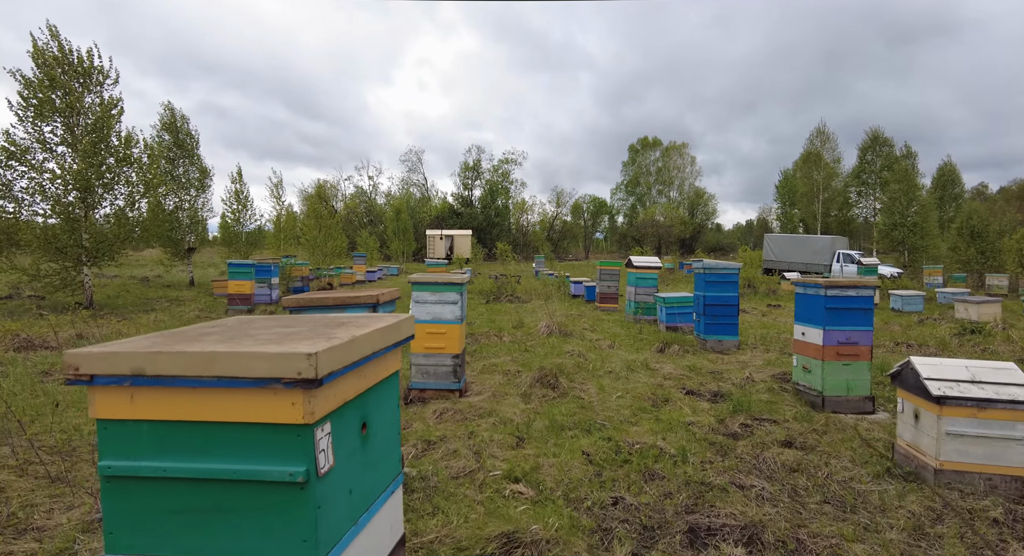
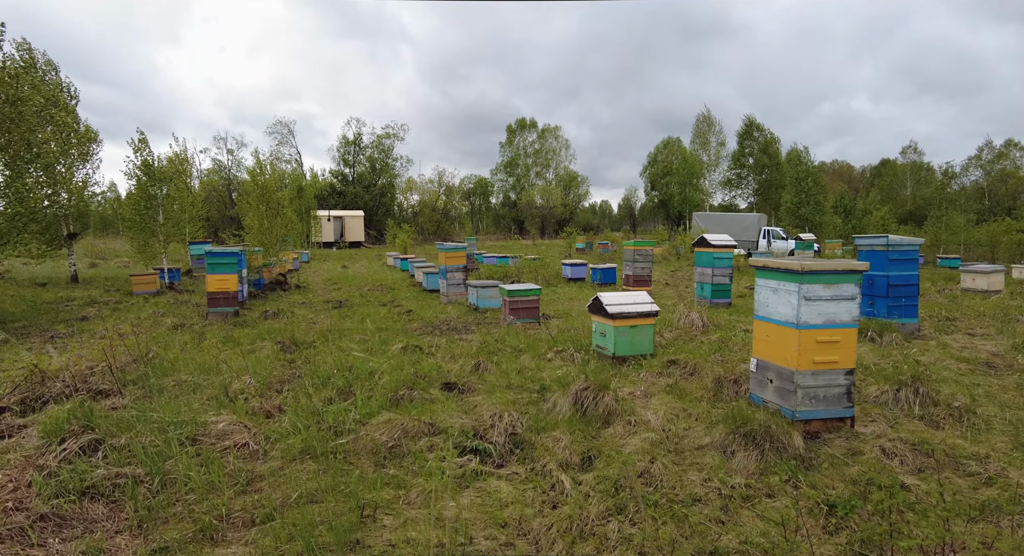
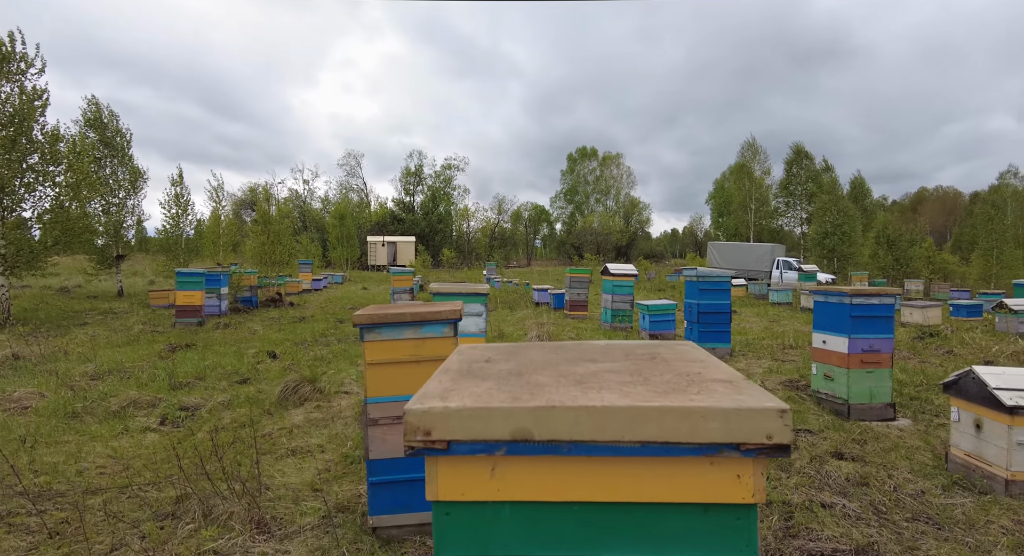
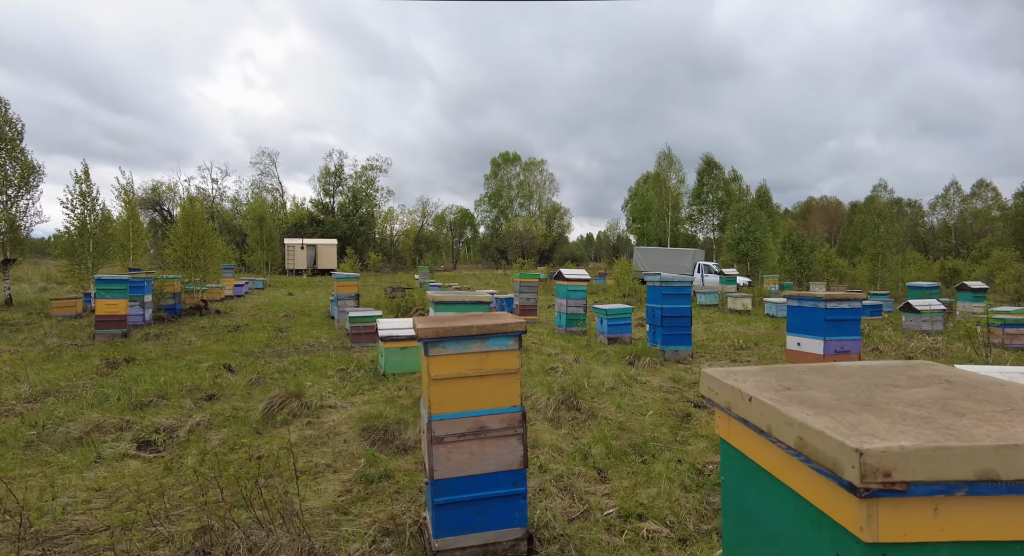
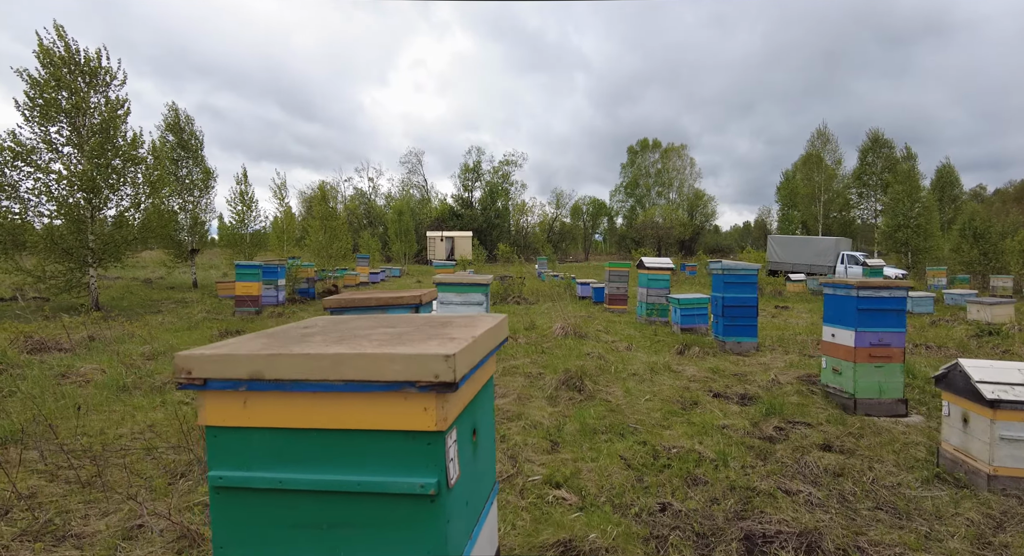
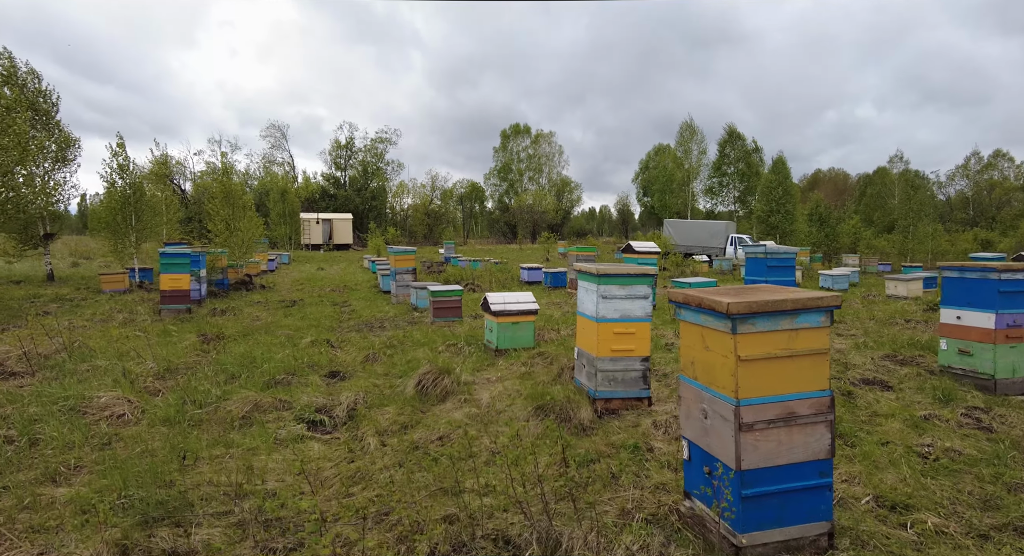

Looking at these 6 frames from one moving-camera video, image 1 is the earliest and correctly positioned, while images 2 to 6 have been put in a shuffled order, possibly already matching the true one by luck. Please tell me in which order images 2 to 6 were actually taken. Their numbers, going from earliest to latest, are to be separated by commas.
5, 3, 4, 6, 2
